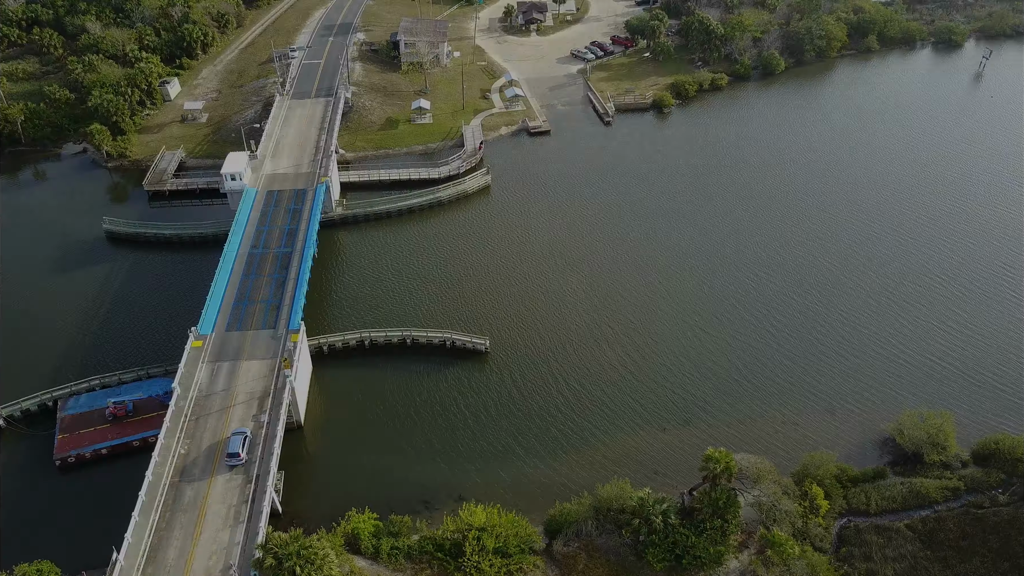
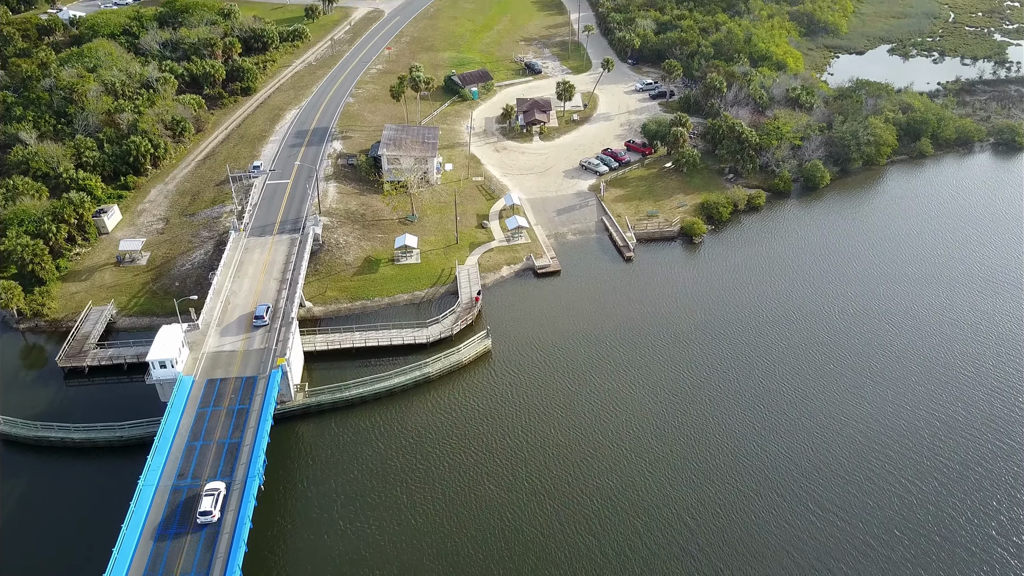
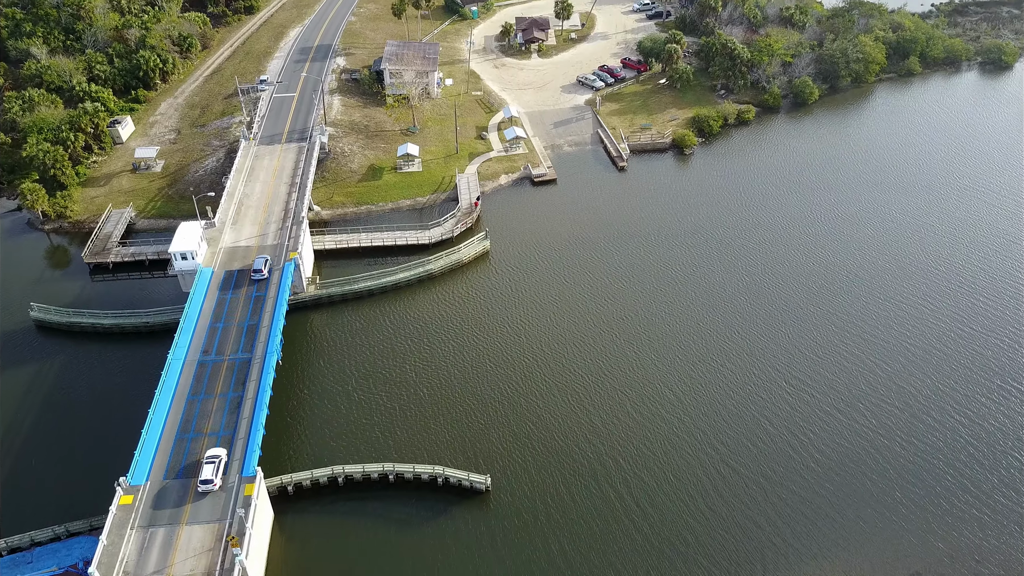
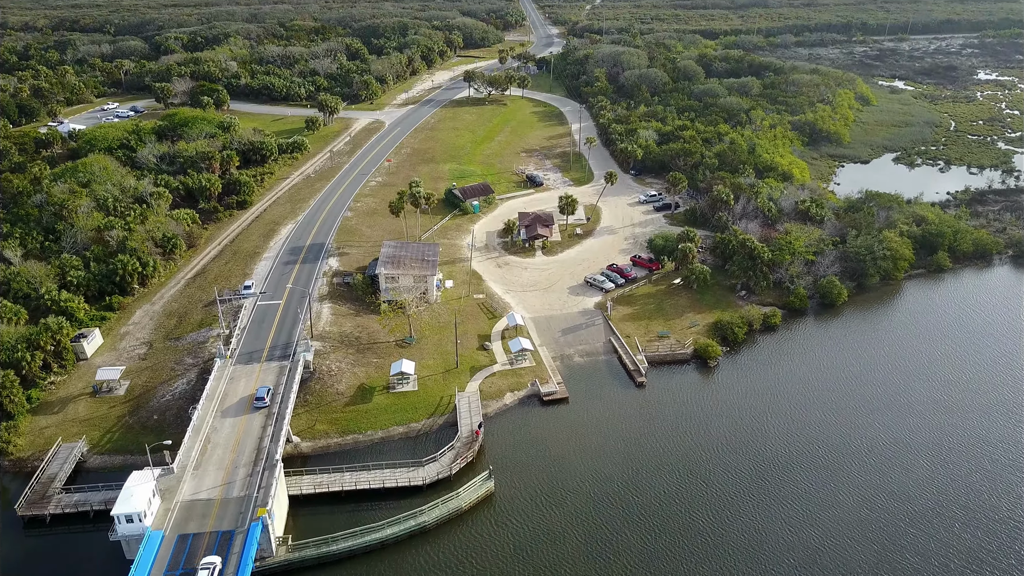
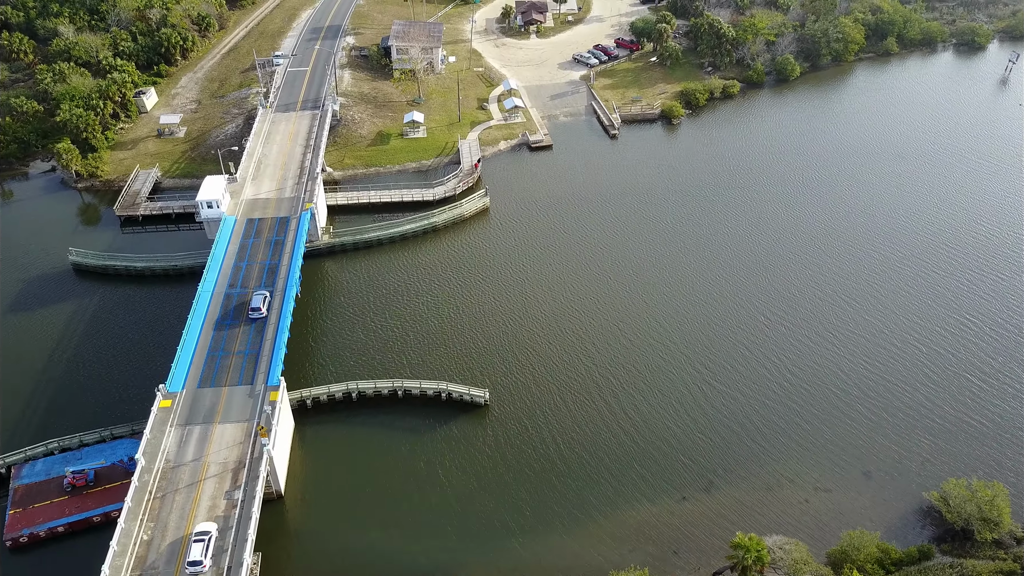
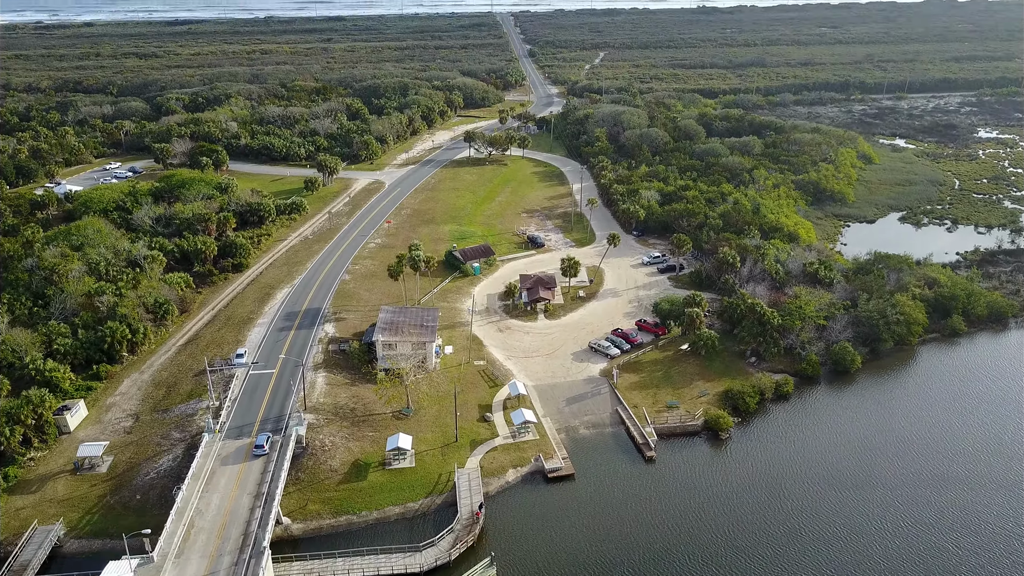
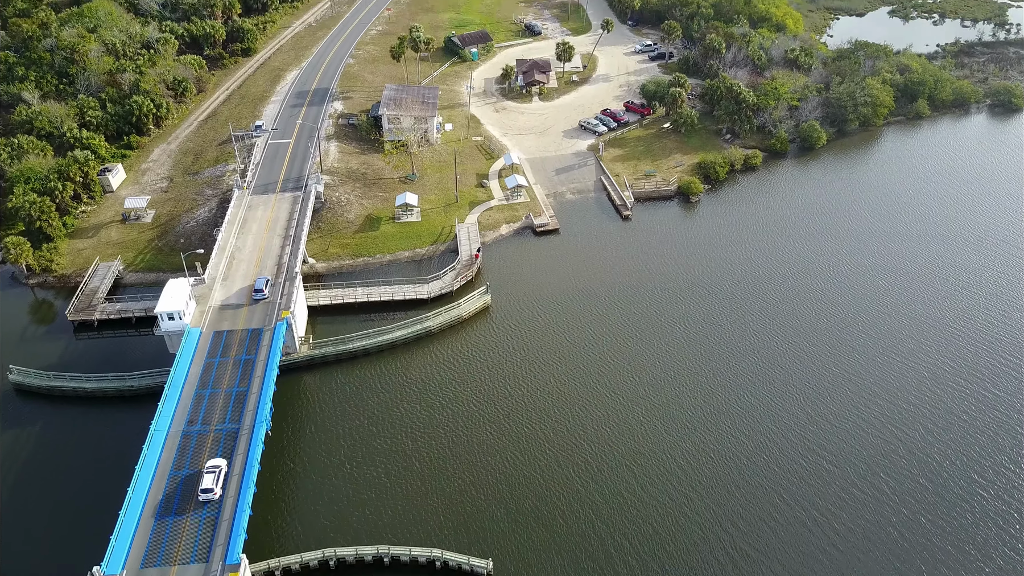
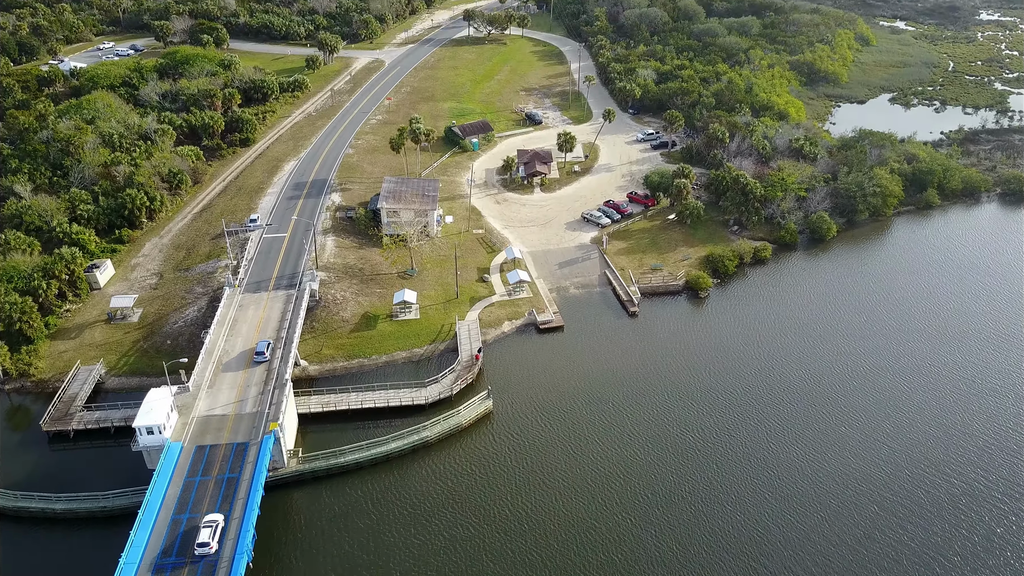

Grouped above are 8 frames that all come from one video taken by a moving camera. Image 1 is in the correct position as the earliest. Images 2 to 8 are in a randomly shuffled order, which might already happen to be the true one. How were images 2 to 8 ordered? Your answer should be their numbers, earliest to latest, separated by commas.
5, 3, 7, 2, 8, 4, 6
